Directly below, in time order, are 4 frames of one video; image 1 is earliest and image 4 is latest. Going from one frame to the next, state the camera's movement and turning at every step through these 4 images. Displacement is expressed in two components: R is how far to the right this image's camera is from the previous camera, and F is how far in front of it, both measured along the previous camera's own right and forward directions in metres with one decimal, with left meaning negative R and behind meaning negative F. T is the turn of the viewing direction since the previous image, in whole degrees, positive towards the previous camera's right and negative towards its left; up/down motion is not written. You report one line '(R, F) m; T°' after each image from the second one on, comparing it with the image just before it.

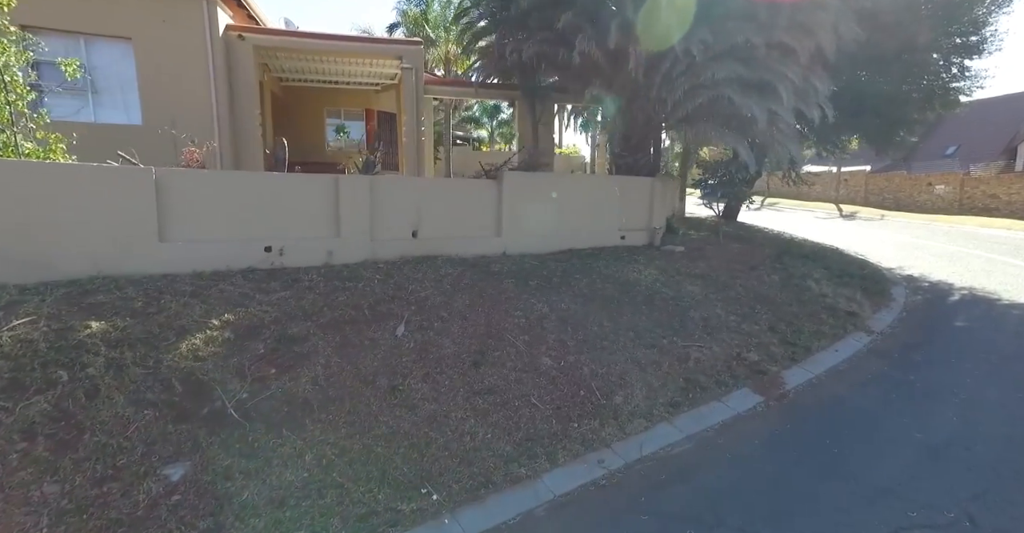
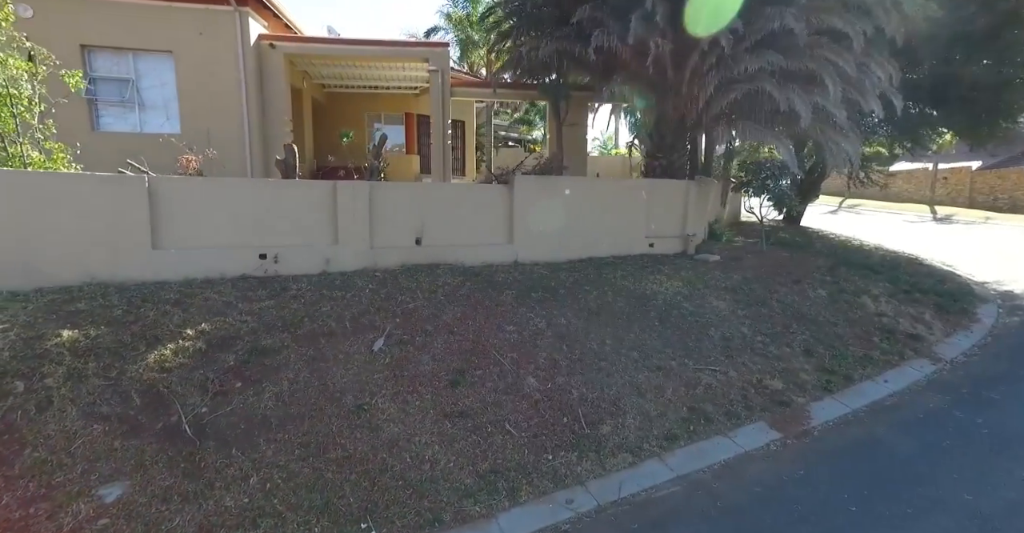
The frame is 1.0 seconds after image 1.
(+0.7, +0.4) m; -7°
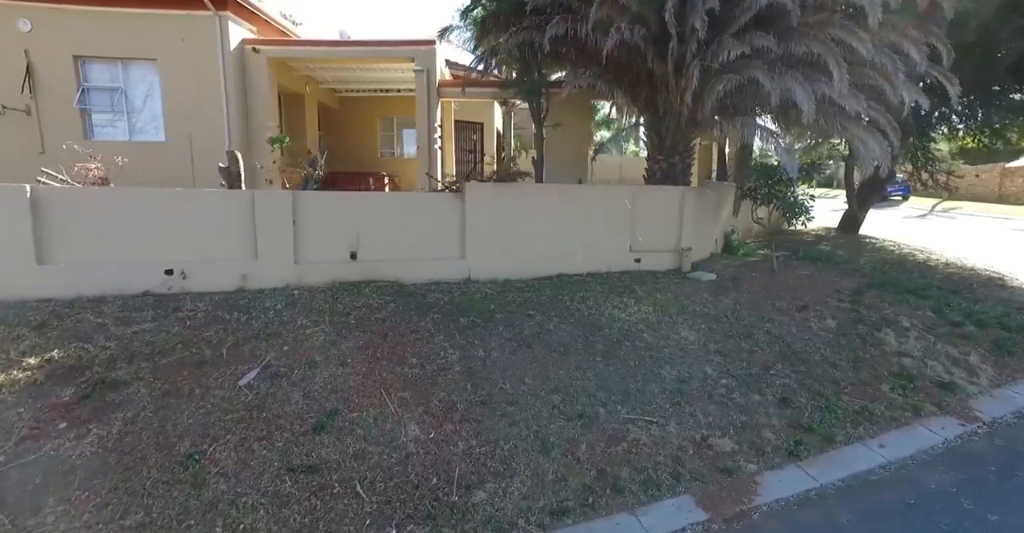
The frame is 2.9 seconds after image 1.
(+1.5, +0.8) m; -7°
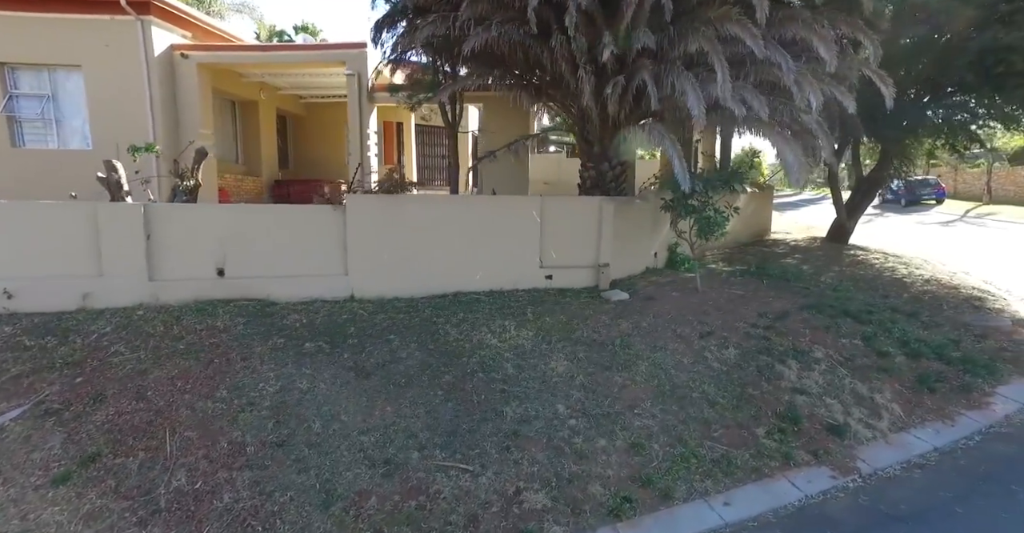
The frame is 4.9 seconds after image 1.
(+1.8, +0.5) m; -2°
